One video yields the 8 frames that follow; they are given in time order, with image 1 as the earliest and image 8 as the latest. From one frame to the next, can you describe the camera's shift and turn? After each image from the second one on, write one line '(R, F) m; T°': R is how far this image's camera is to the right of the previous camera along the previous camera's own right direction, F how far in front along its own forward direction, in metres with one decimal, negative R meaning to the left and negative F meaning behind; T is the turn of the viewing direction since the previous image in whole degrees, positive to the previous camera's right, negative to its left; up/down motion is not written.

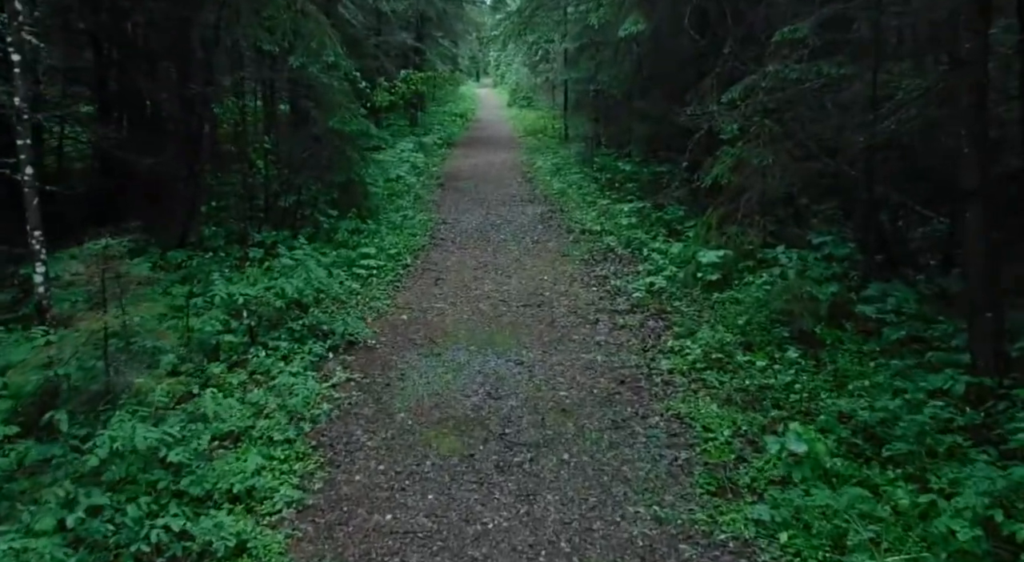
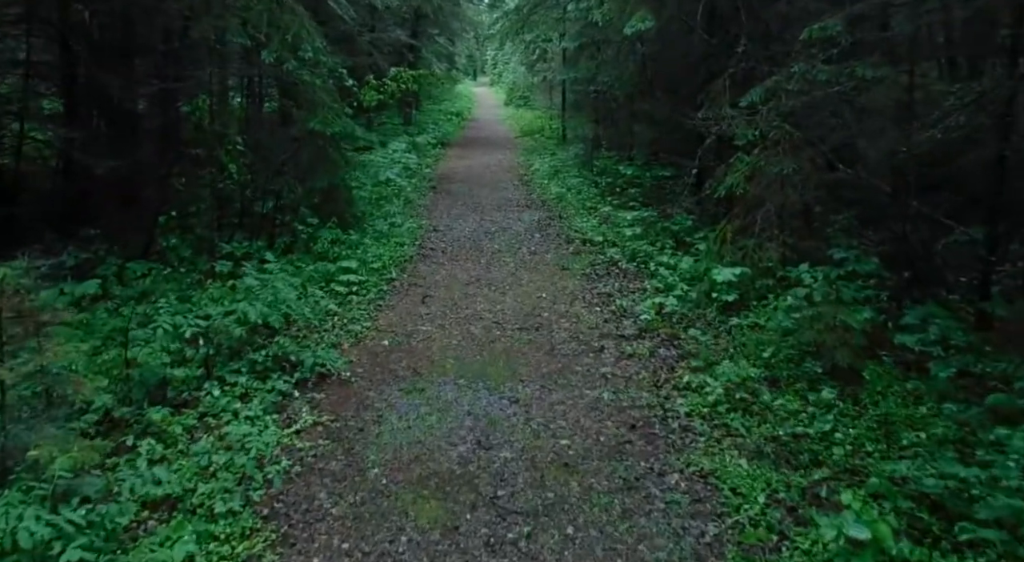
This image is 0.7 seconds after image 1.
(0.0, +1.1) m; 0°
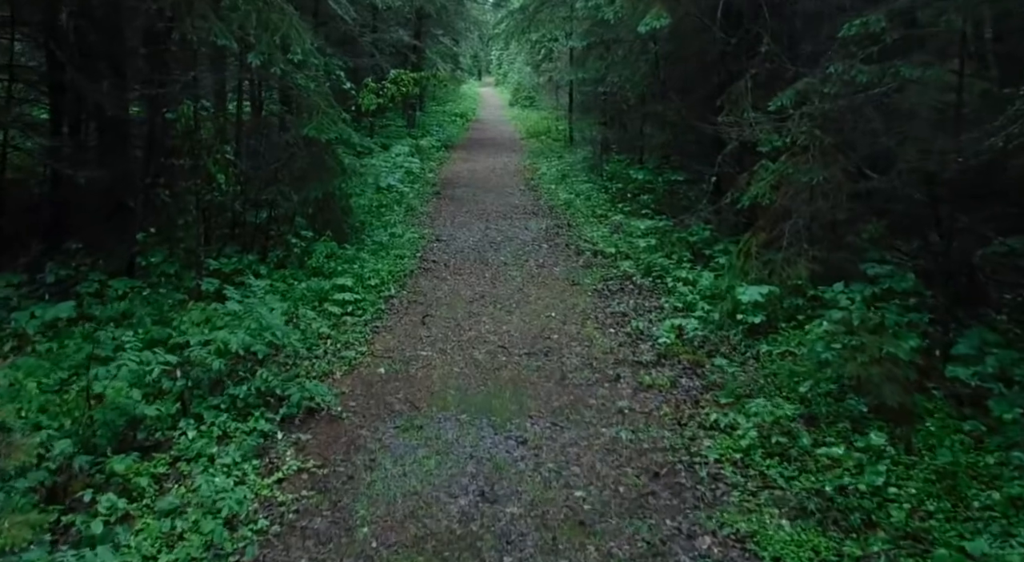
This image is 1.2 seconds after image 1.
(0.0, +0.7) m; 0°
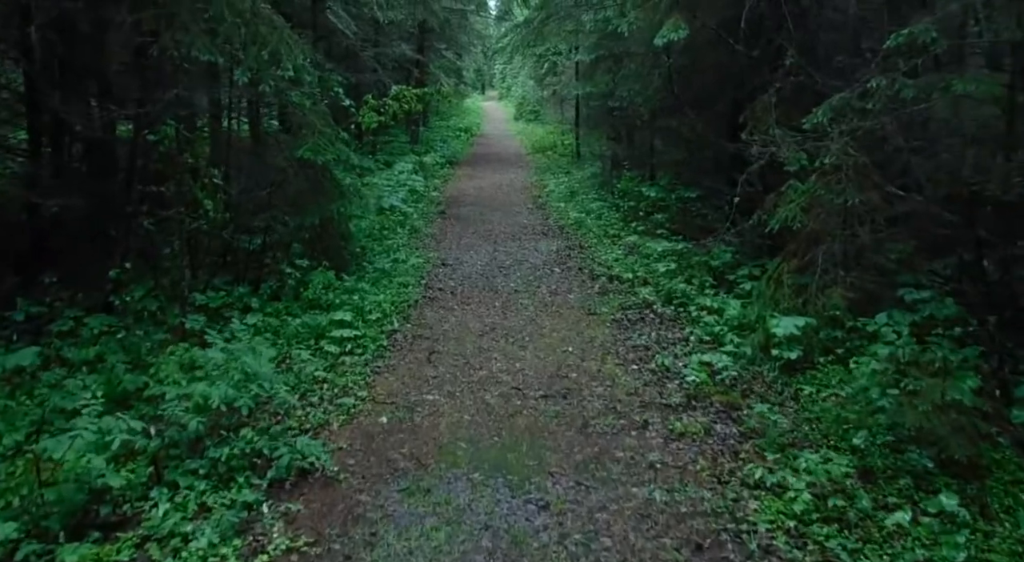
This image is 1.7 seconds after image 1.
(-0.1, +0.8) m; 0°
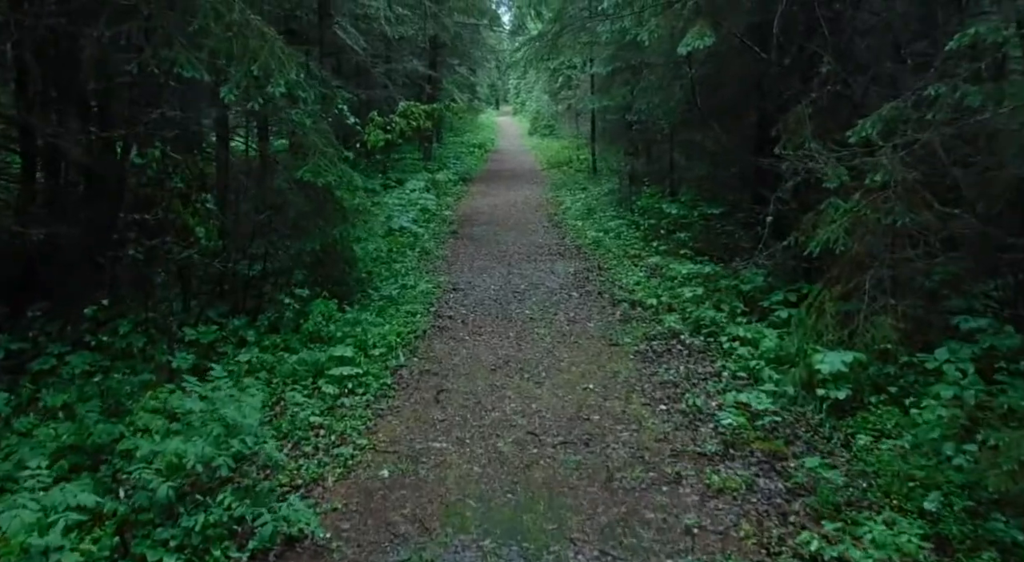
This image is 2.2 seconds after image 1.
(0.0, +0.8) m; -1°
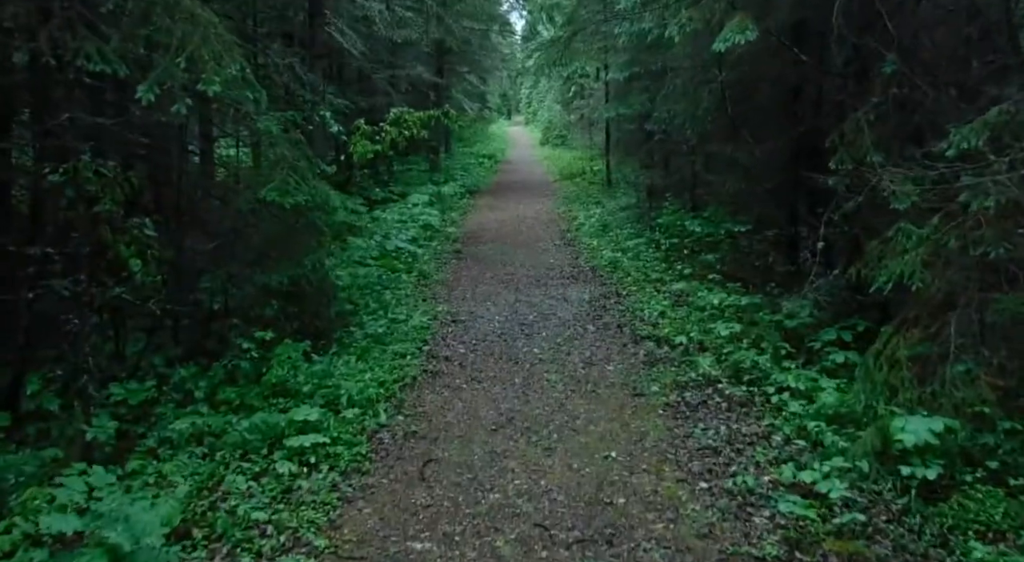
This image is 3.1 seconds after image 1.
(+0.1, +1.6) m; -1°
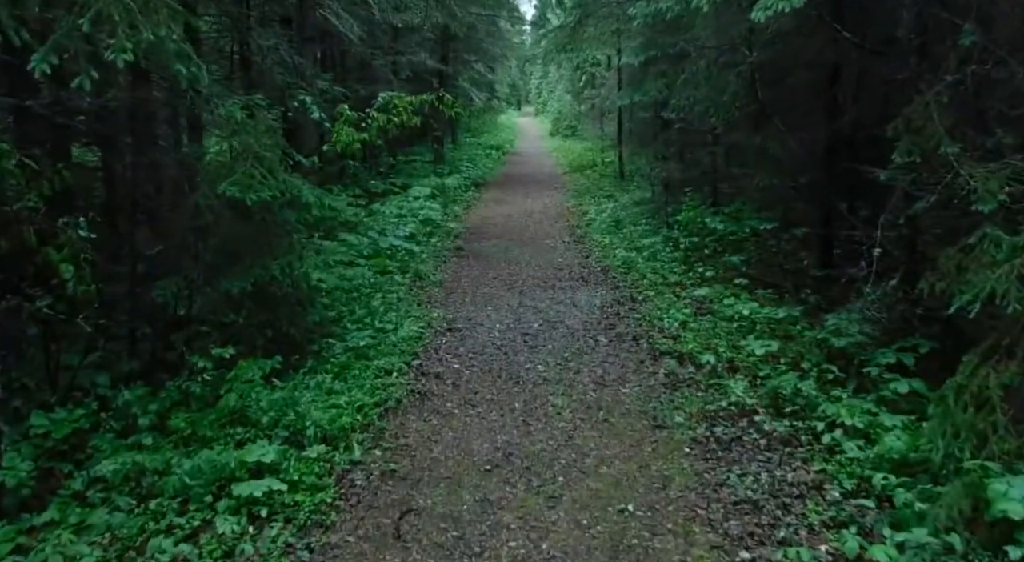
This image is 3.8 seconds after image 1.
(+0.1, +1.2) m; -1°
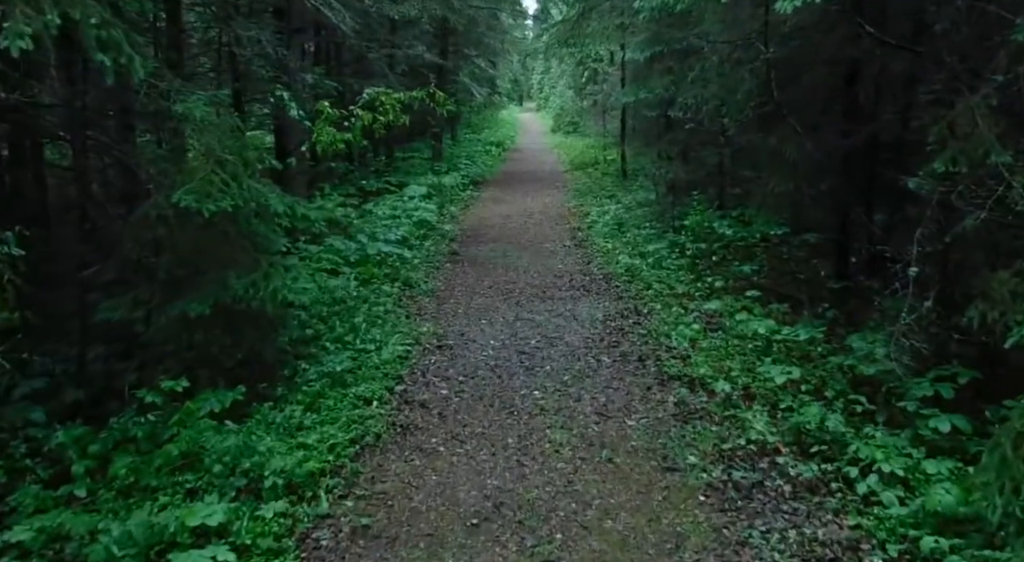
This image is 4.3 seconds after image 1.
(+0.1, +0.8) m; 0°
